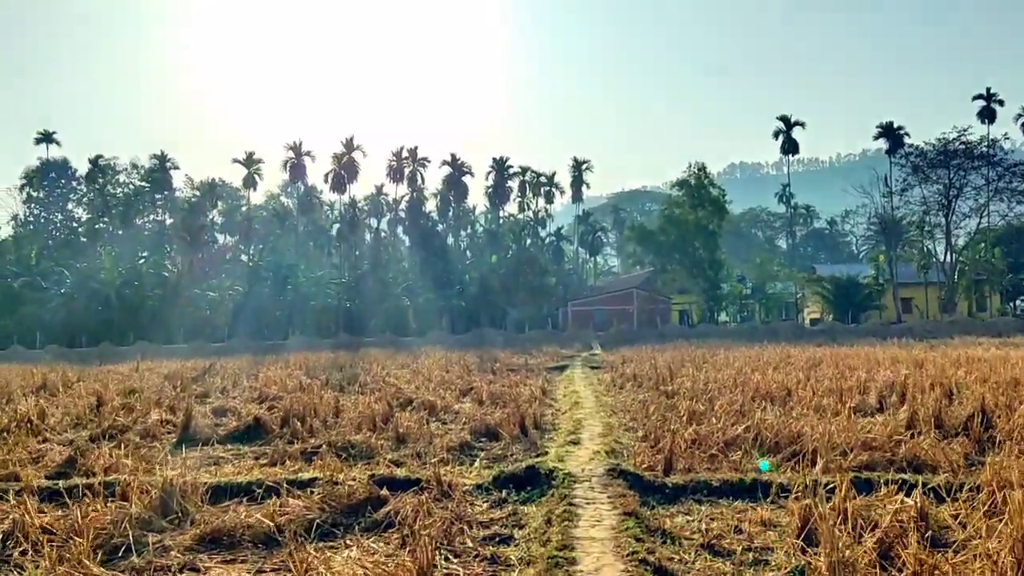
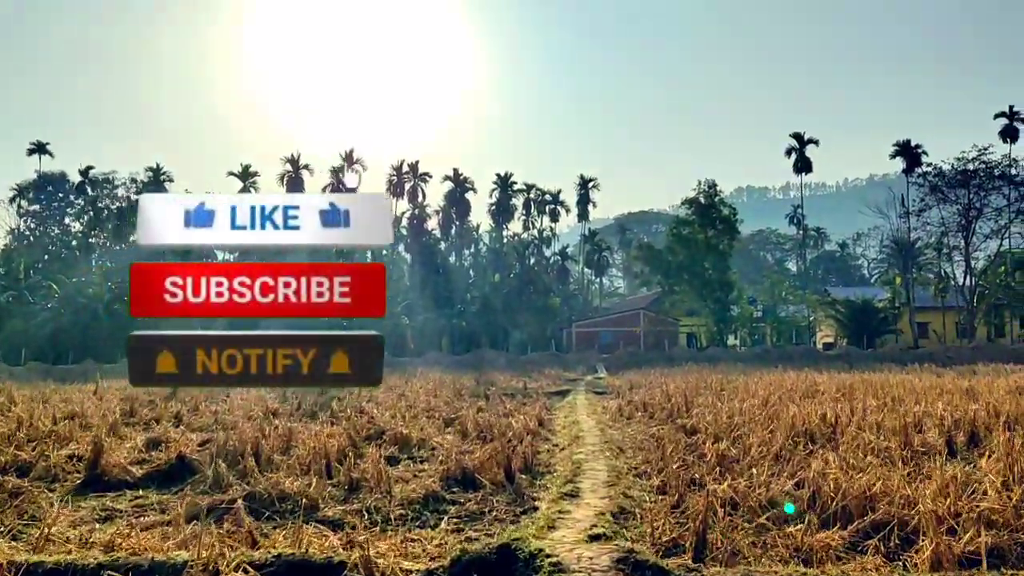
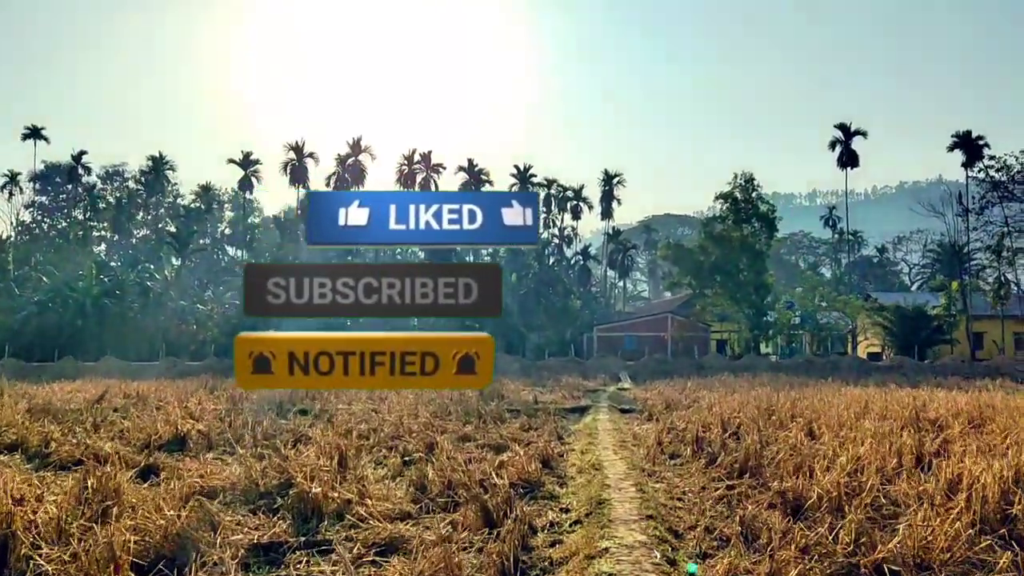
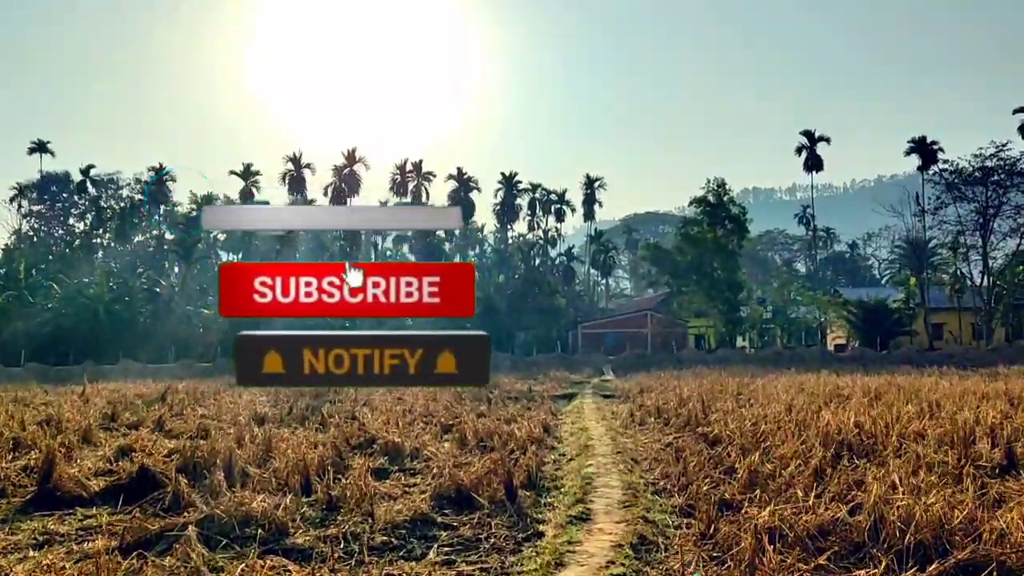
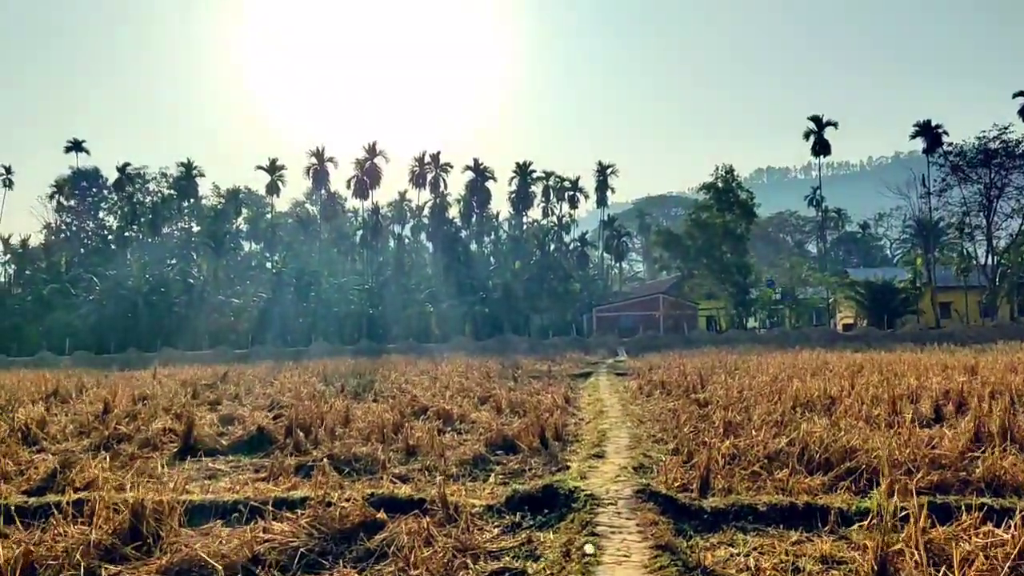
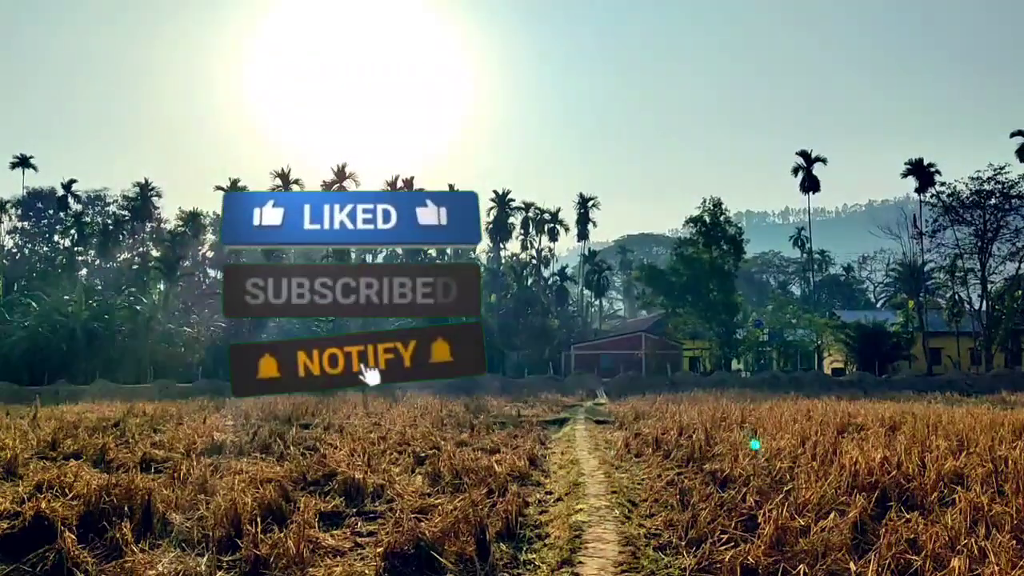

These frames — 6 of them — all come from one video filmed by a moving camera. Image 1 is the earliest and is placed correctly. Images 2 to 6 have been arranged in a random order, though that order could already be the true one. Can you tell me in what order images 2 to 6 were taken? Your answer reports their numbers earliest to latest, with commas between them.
5, 2, 4, 6, 3
